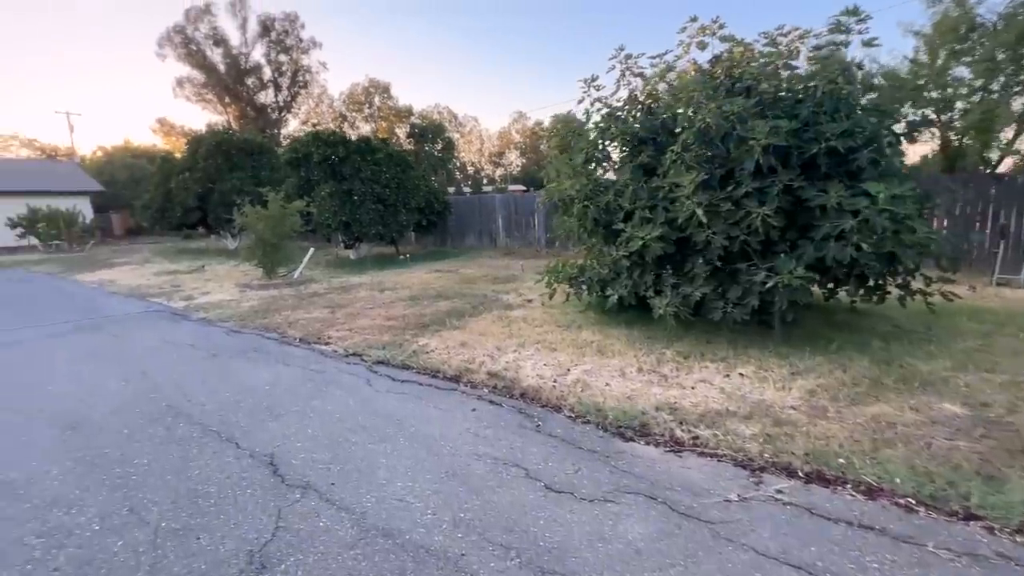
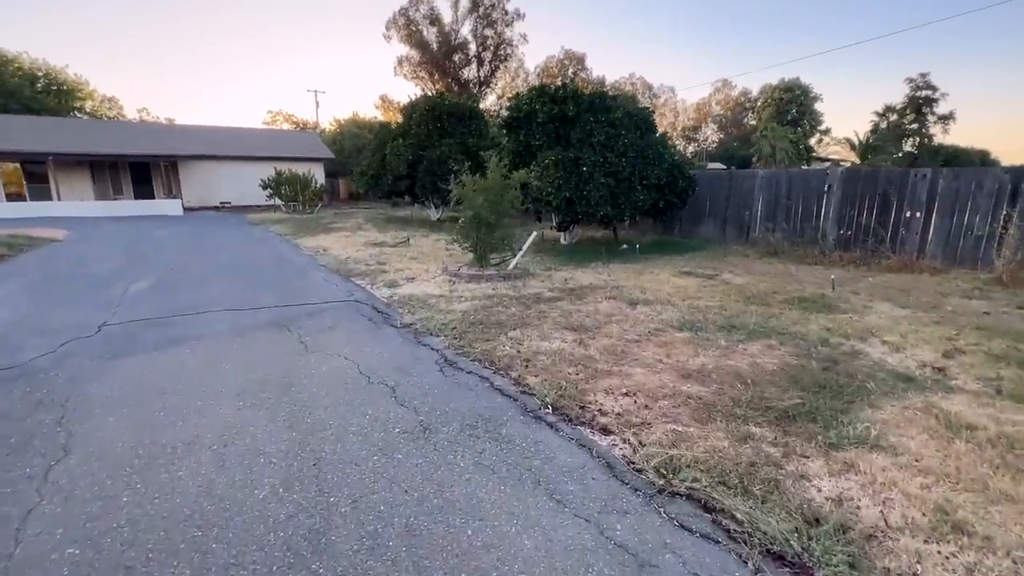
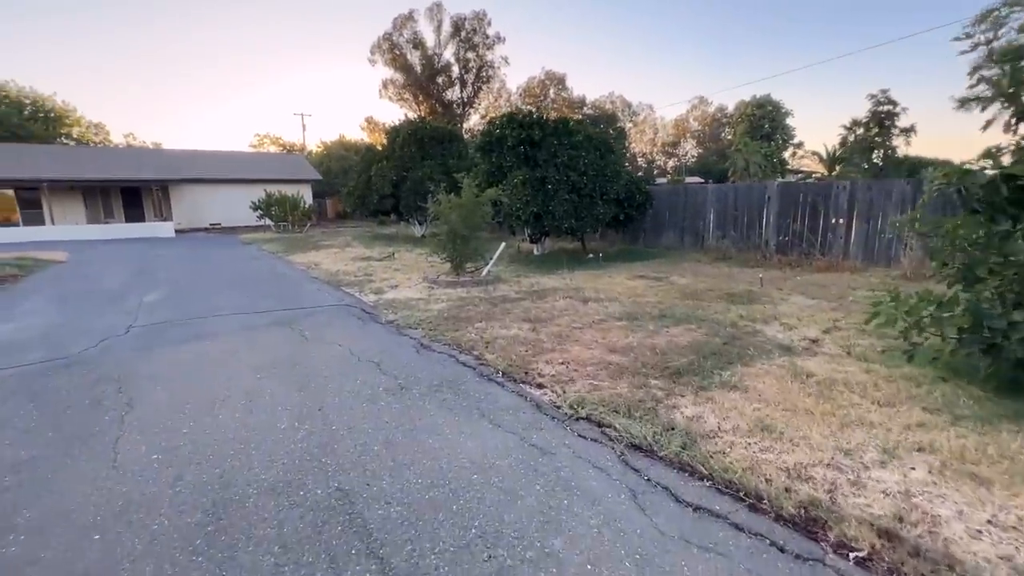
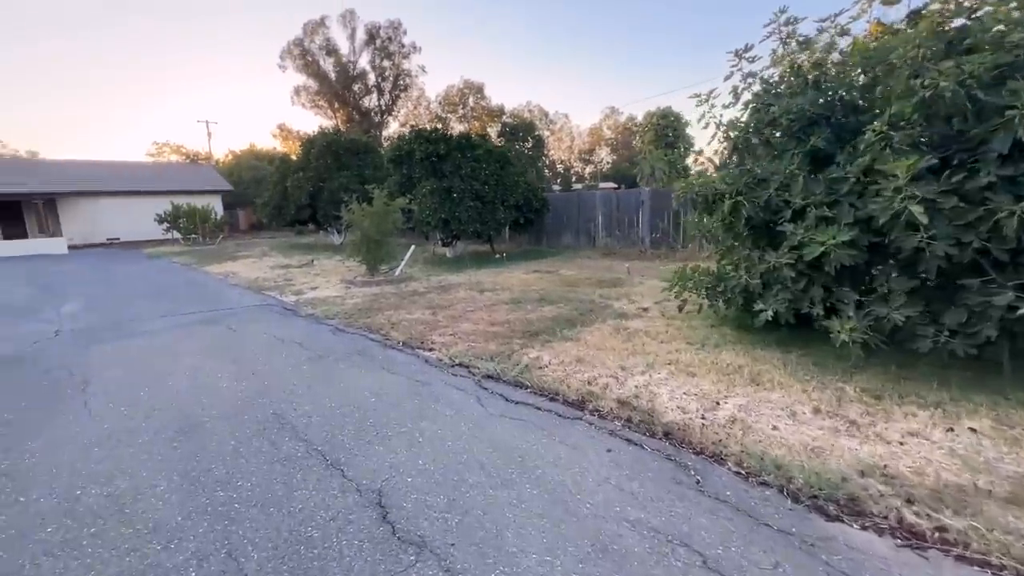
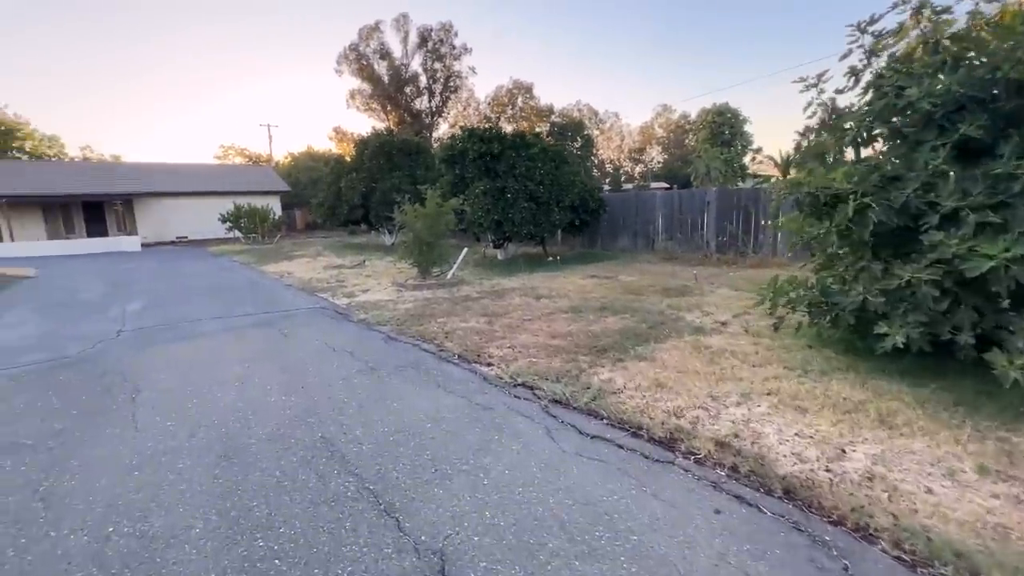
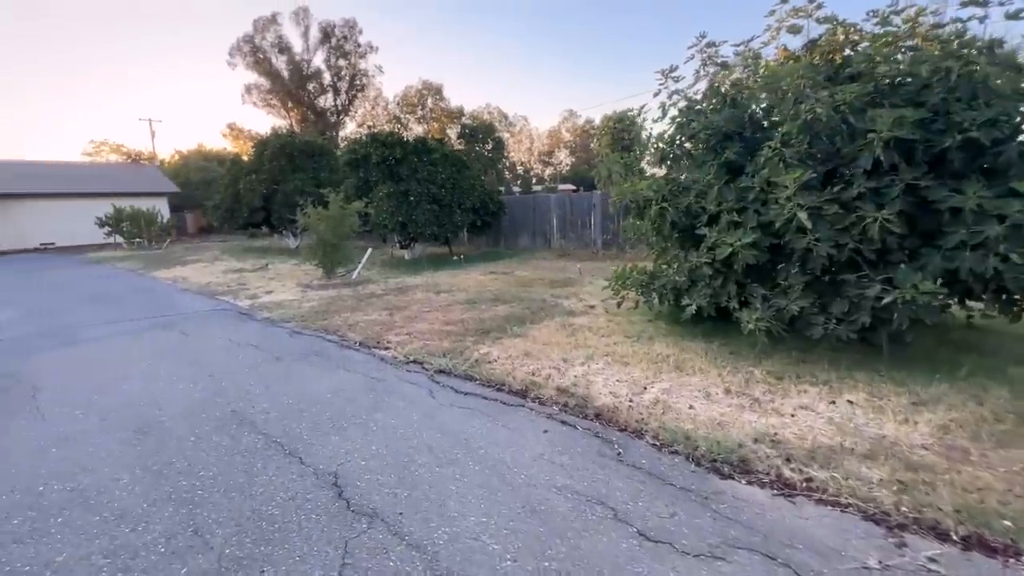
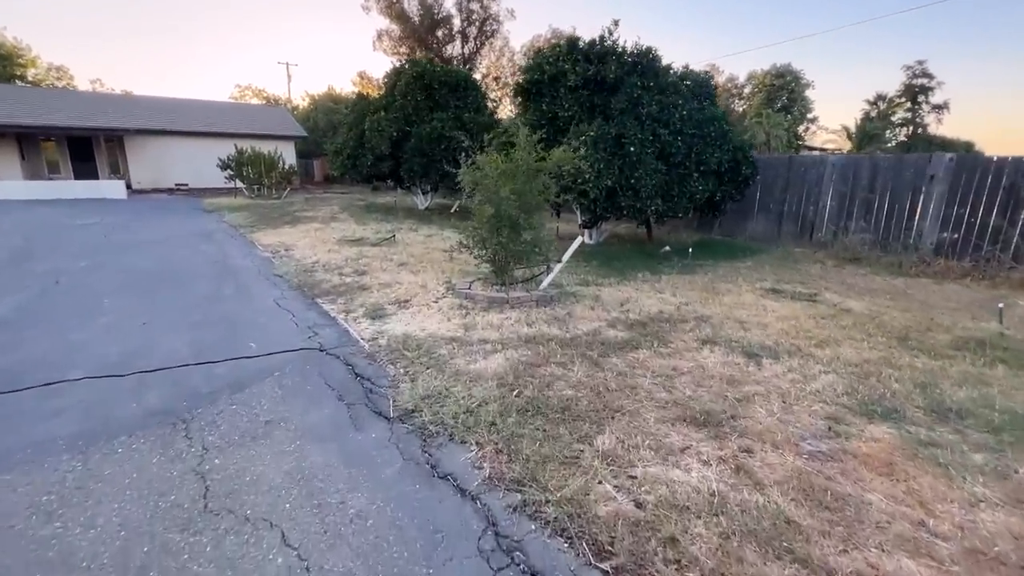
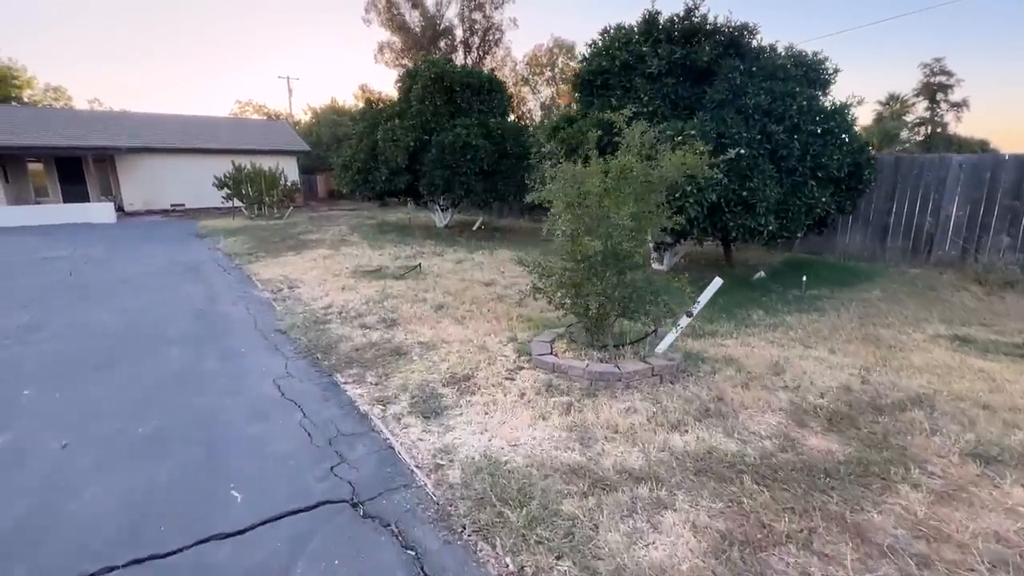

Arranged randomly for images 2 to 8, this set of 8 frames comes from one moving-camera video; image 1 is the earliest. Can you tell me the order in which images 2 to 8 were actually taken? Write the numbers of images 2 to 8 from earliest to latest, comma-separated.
6, 4, 5, 3, 2, 7, 8
